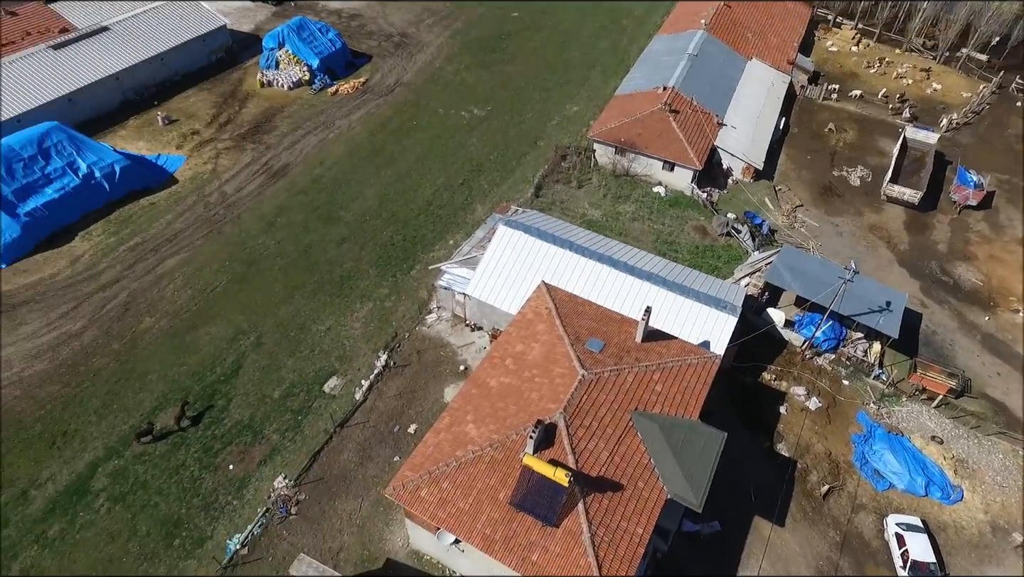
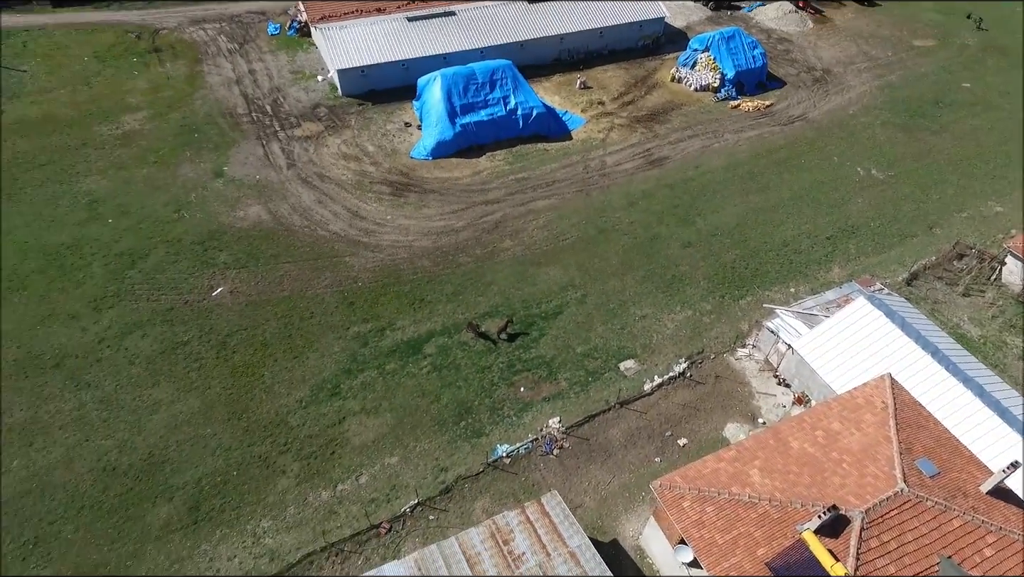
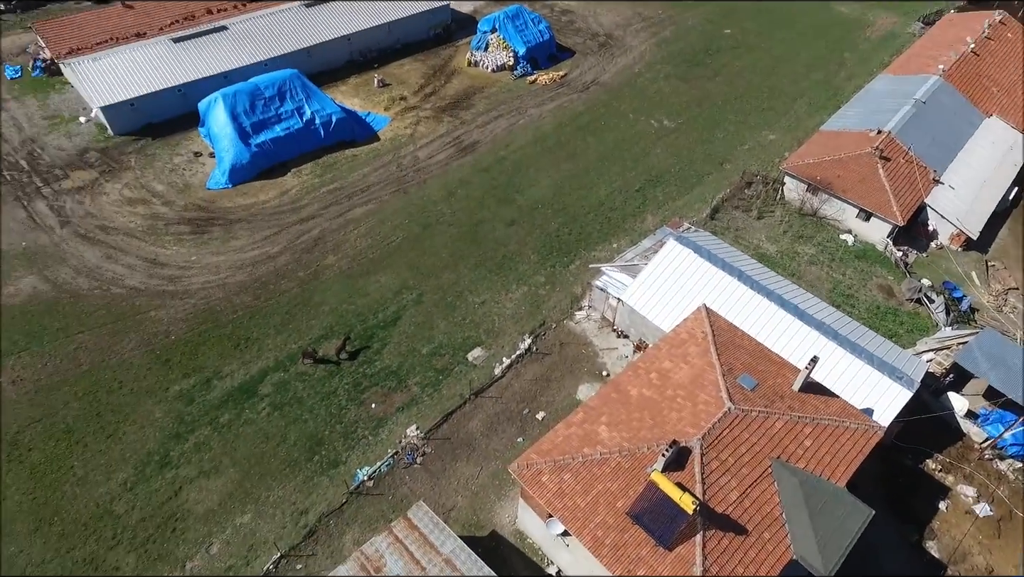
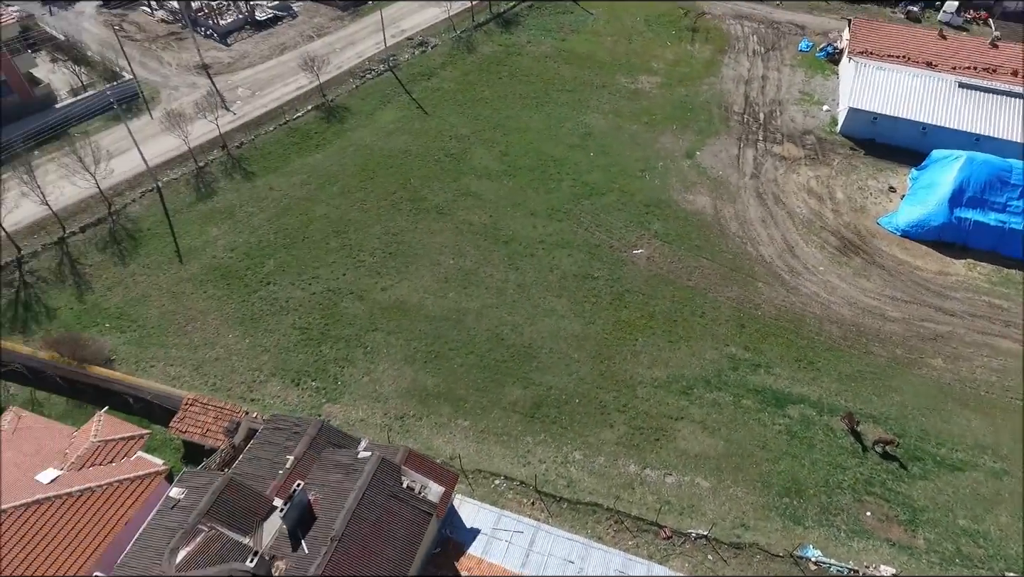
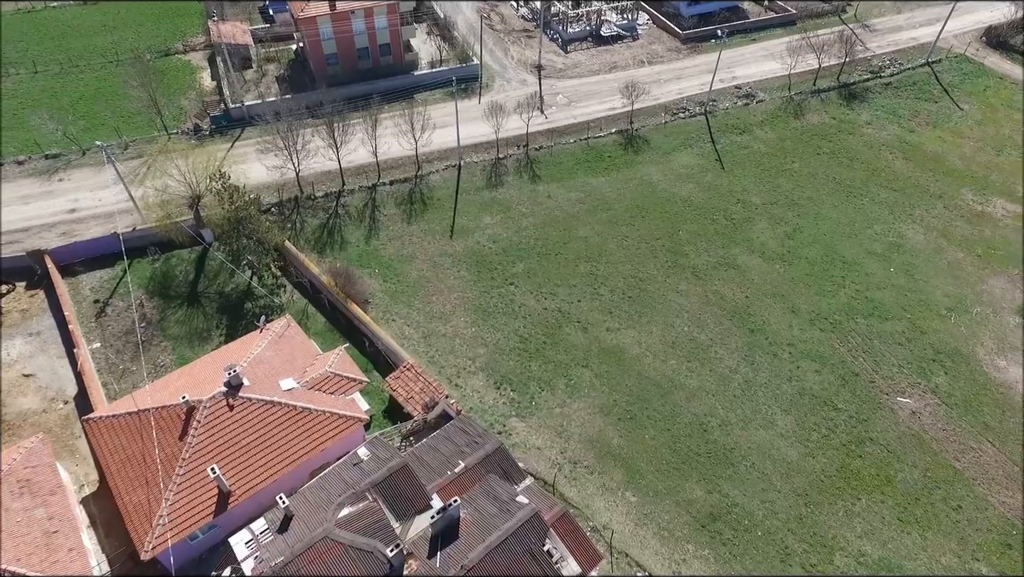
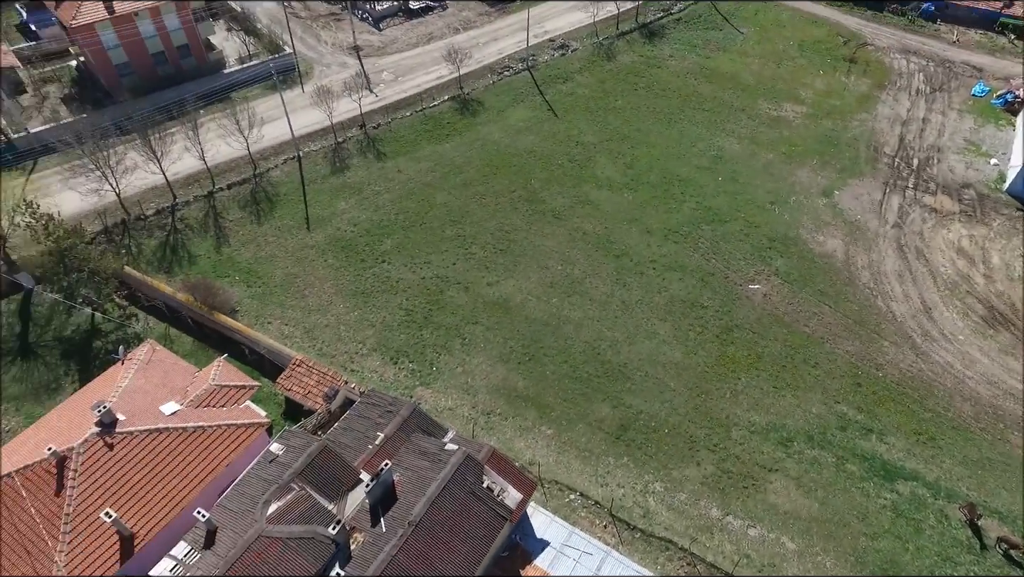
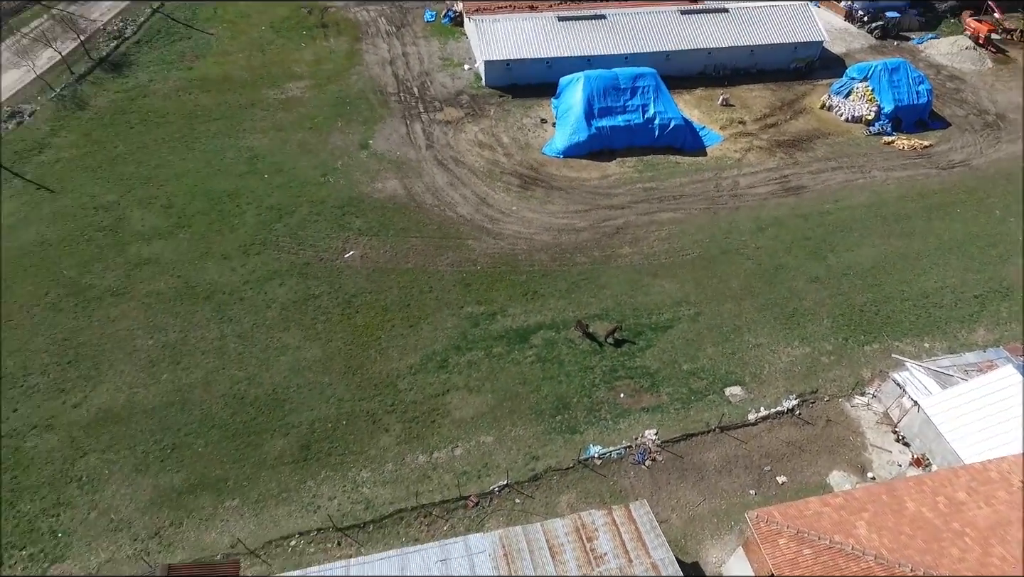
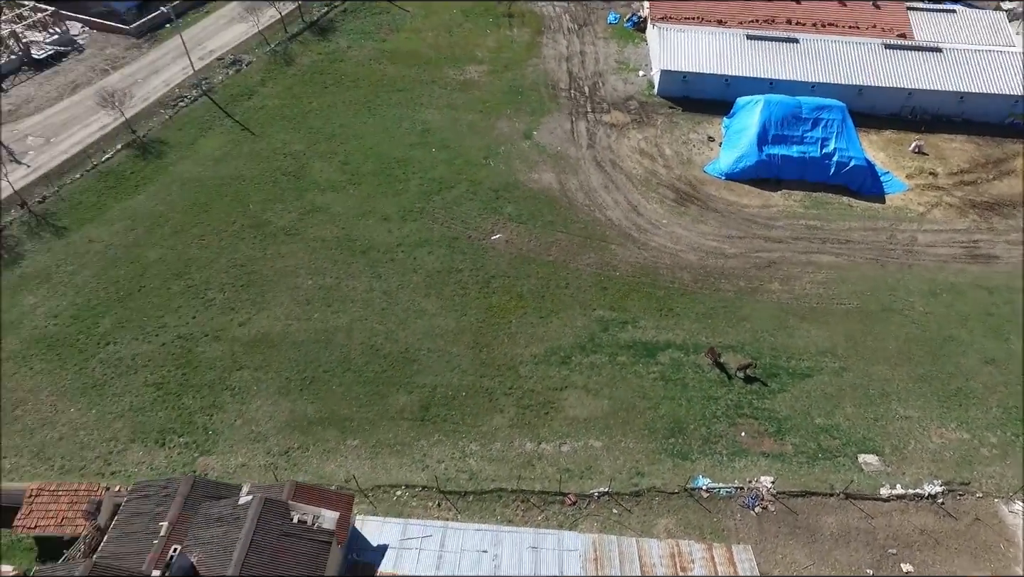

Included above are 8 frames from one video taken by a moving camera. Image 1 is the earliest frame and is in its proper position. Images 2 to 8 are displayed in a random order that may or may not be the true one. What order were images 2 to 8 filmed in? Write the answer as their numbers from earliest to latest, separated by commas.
3, 2, 7, 8, 4, 6, 5
